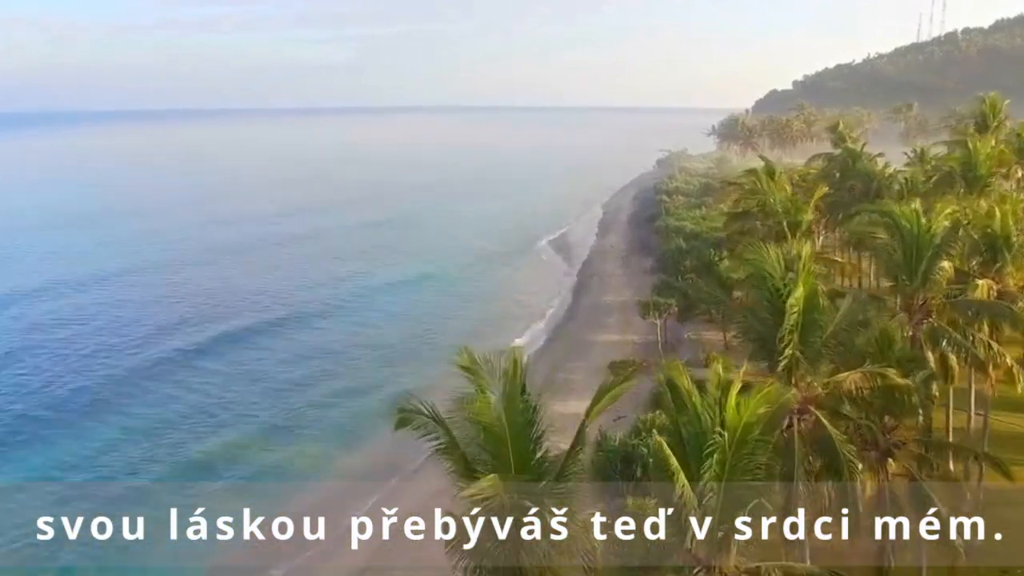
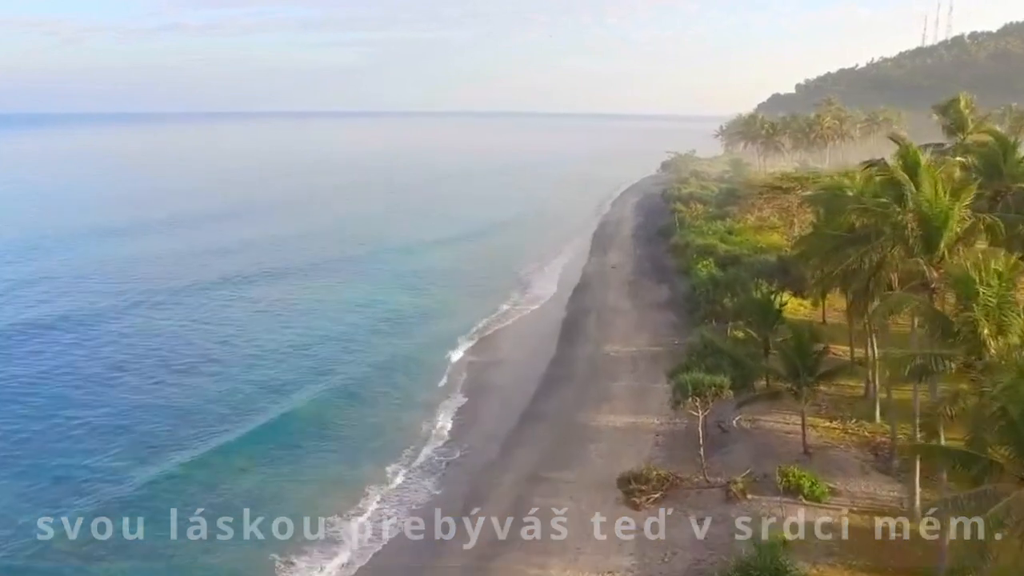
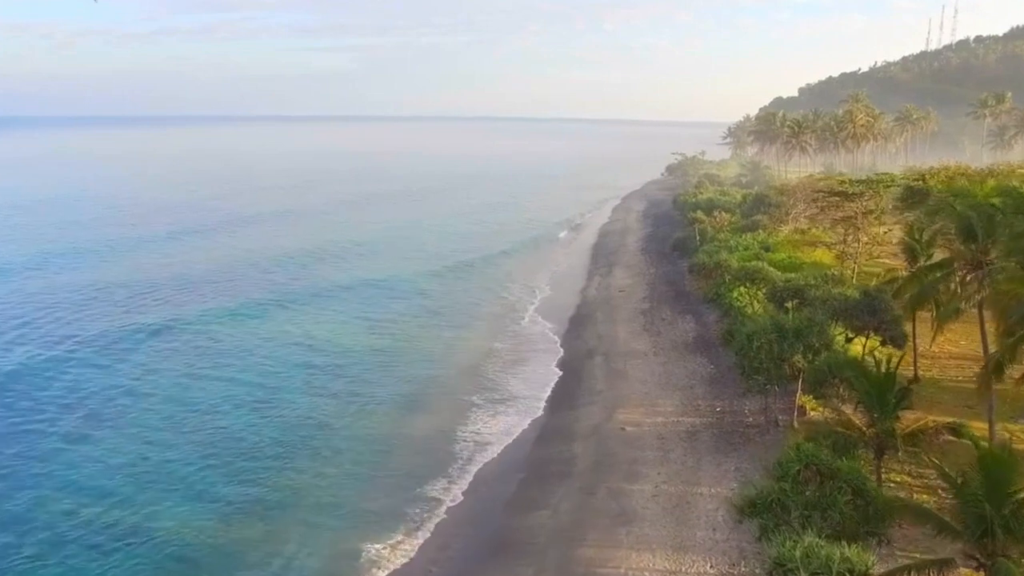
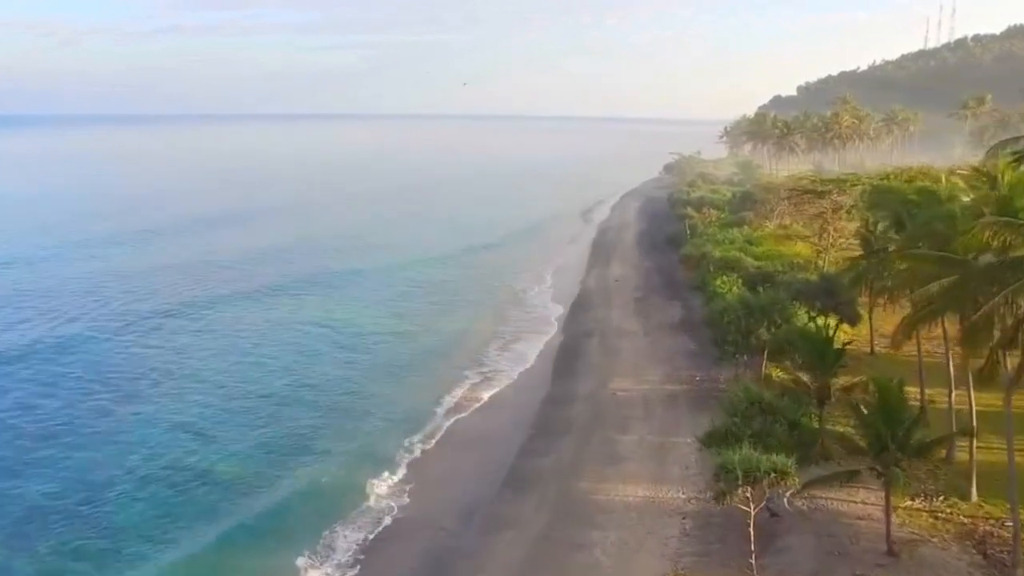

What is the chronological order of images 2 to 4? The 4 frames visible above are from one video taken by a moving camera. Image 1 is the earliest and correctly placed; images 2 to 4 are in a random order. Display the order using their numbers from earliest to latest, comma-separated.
2, 4, 3
